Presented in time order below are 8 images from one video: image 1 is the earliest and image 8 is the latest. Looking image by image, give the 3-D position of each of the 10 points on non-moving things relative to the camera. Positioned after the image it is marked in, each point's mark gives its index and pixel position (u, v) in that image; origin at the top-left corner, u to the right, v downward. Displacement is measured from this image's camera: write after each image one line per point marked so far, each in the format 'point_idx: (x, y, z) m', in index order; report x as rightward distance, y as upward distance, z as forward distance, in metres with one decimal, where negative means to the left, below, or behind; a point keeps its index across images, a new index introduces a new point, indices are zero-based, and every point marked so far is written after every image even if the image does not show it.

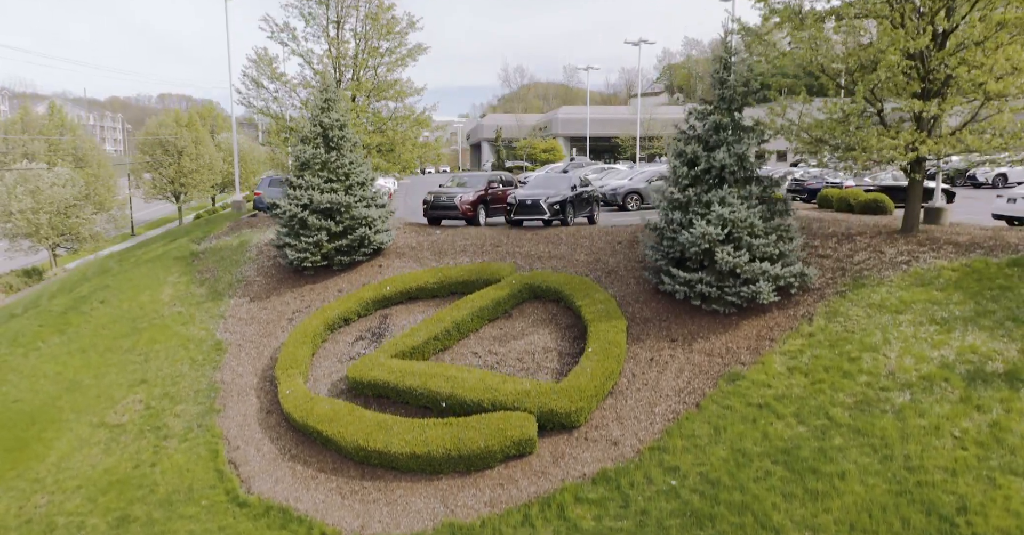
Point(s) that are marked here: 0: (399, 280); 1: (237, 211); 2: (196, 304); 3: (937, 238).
0: (-1.9, -0.2, +12.9) m
1: (-7.1, +1.4, +19.7) m
2: (-6.0, -0.7, +14.2) m
3: (+6.3, +0.4, +11.2) m
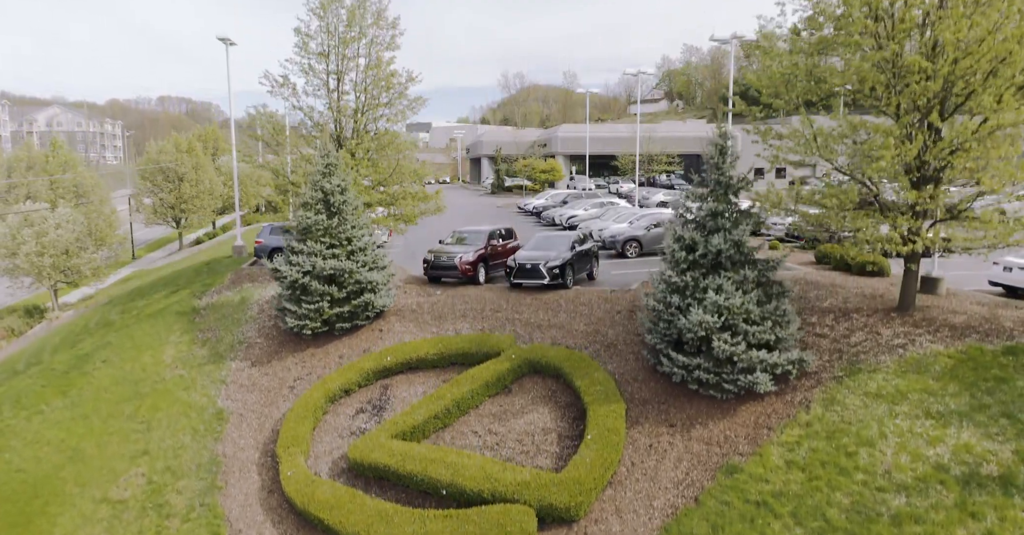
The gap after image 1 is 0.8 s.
0: (-1.9, -1.4, +13.0) m
1: (-7.1, +0.2, +19.8) m
2: (-6.0, -1.9, +14.3) m
3: (+6.3, -0.8, +11.3) m
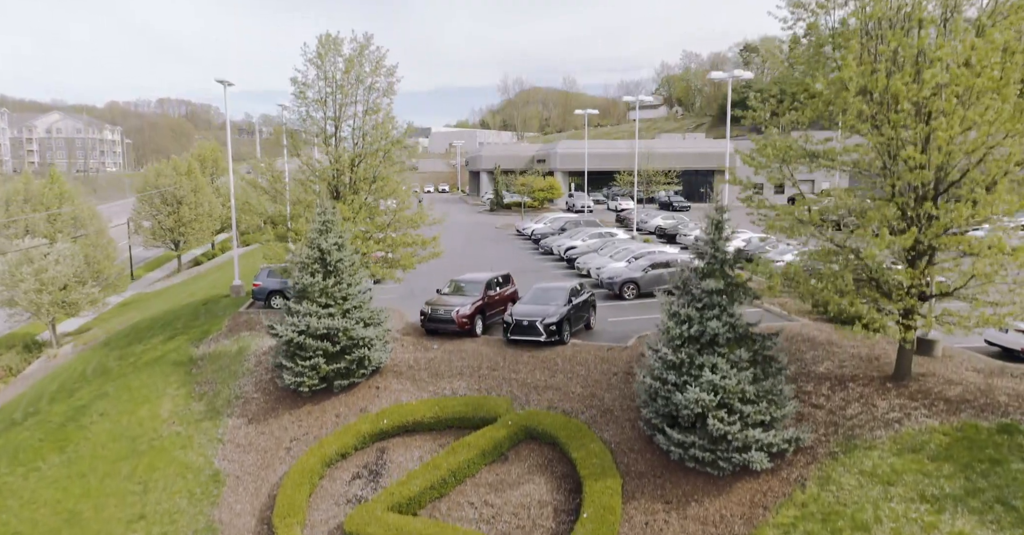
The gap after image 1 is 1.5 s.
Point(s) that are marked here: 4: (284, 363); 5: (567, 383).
0: (-2.0, -2.5, +13.0) m
1: (-7.2, -0.8, +19.8) m
2: (-6.0, -3.0, +14.3) m
3: (+6.2, -1.9, +11.3) m
4: (-4.2, -1.7, +13.8) m
5: (+1.0, -2.0, +13.1) m
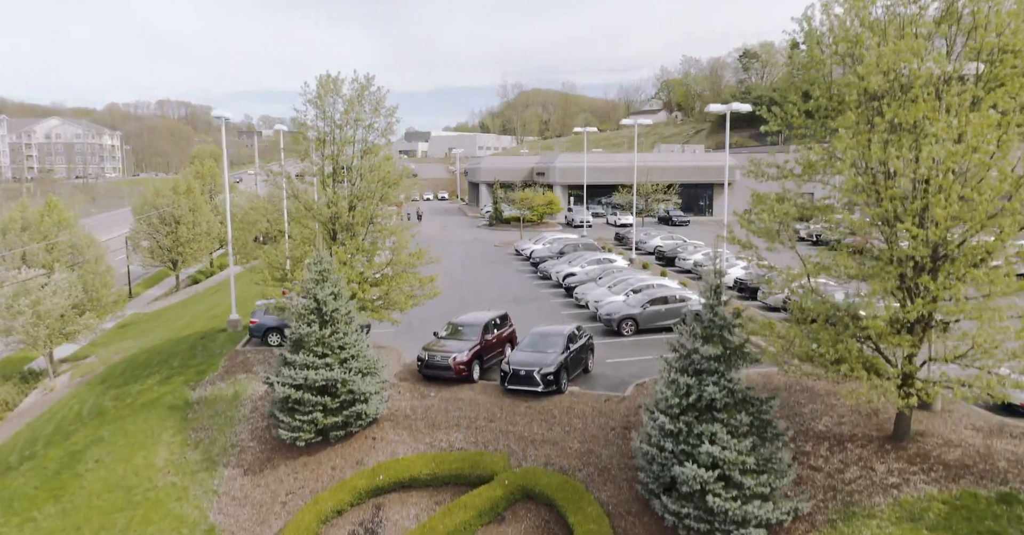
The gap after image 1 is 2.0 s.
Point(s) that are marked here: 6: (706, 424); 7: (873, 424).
0: (-2.1, -3.4, +12.9) m
1: (-7.2, -1.8, +19.7) m
2: (-6.1, -3.9, +14.3) m
3: (+6.2, -2.8, +11.2) m
4: (-4.2, -2.7, +13.7) m
5: (+0.9, -2.9, +13.0) m
6: (+2.7, -2.2, +10.5) m
7: (+5.9, -2.5, +12.3) m
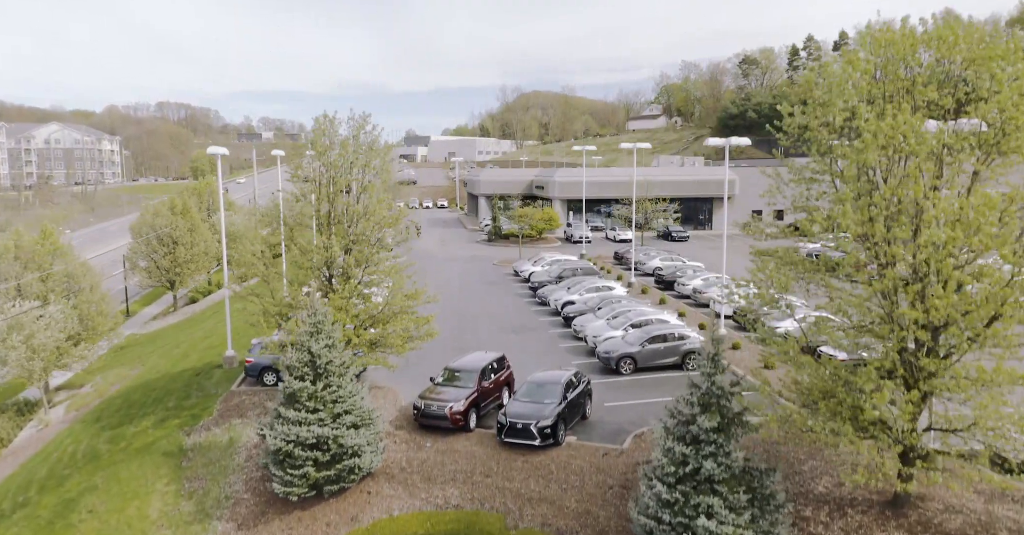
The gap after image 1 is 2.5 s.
0: (-2.1, -4.4, +12.8) m
1: (-7.3, -2.7, +19.6) m
2: (-6.2, -4.9, +14.1) m
3: (+6.1, -3.7, +11.1) m
4: (-4.3, -3.6, +13.5) m
5: (+0.9, -3.9, +12.9) m
6: (+2.6, -3.1, +10.3) m
7: (+5.8, -3.5, +12.2) m
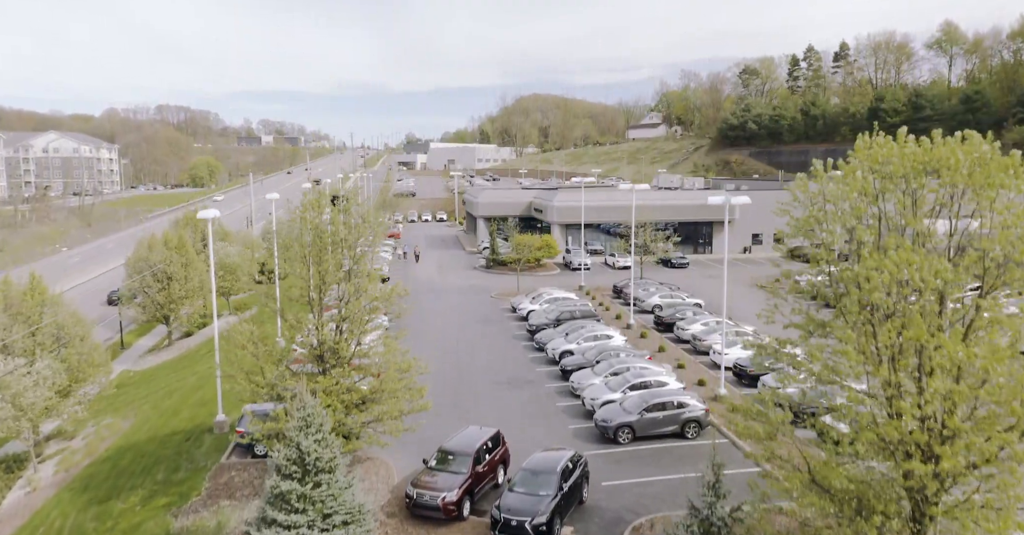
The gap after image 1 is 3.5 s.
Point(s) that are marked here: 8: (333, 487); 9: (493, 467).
0: (-2.2, -6.1, +12.4) m
1: (-7.4, -4.4, +19.2) m
2: (-6.3, -6.6, +13.7) m
3: (+6.0, -5.4, +10.7) m
4: (-4.4, -5.3, +13.2) m
5: (+0.7, -5.6, +12.5) m
6: (+2.5, -4.8, +10.0) m
7: (+5.7, -5.2, +11.8) m
8: (-3.2, -3.9, +13.5) m
9: (-0.4, -4.3, +16.3) m
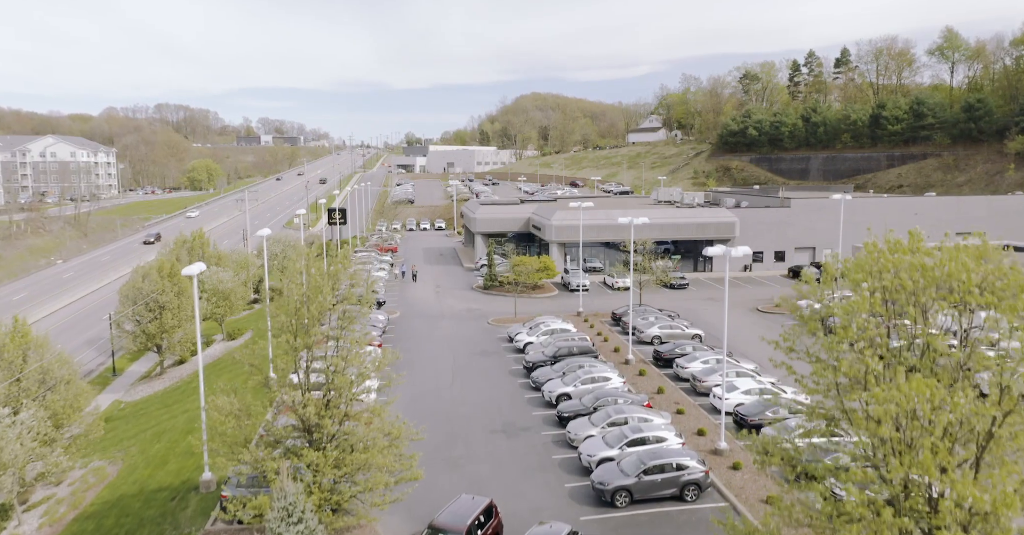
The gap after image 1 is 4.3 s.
0: (-2.4, -7.5, +11.9) m
1: (-7.5, -5.8, +18.7) m
2: (-6.4, -8.0, +13.2) m
3: (+5.9, -6.9, +10.2) m
4: (-4.5, -6.8, +12.6) m
5: (+0.6, -7.0, +12.0) m
6: (+2.4, -6.3, +9.4) m
7: (+5.6, -6.6, +11.2) m
8: (-3.3, -5.3, +12.9) m
9: (-0.5, -5.7, +15.8) m
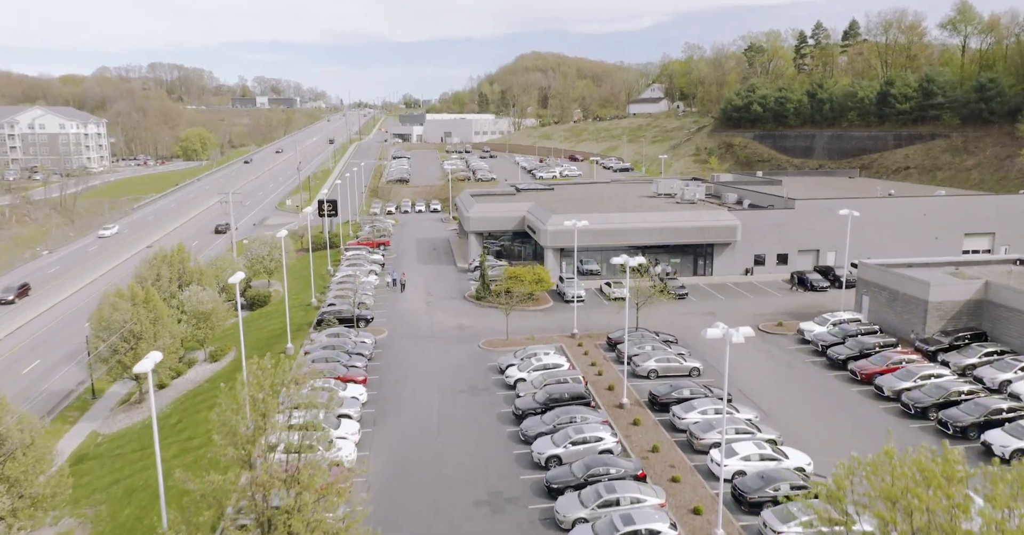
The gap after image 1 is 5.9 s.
0: (-2.8, -10.0, +10.8) m
1: (-8.0, -8.0, +17.5) m
2: (-6.8, -10.4, +12.2) m
3: (+5.4, -9.5, +9.1) m
4: (-4.9, -9.3, +11.5) m
5: (+0.2, -9.6, +10.9) m
6: (+1.9, -8.9, +8.3) m
7: (+5.1, -9.2, +10.1) m
8: (-3.8, -7.8, +11.8) m
9: (-1.0, -8.0, +14.6) m
